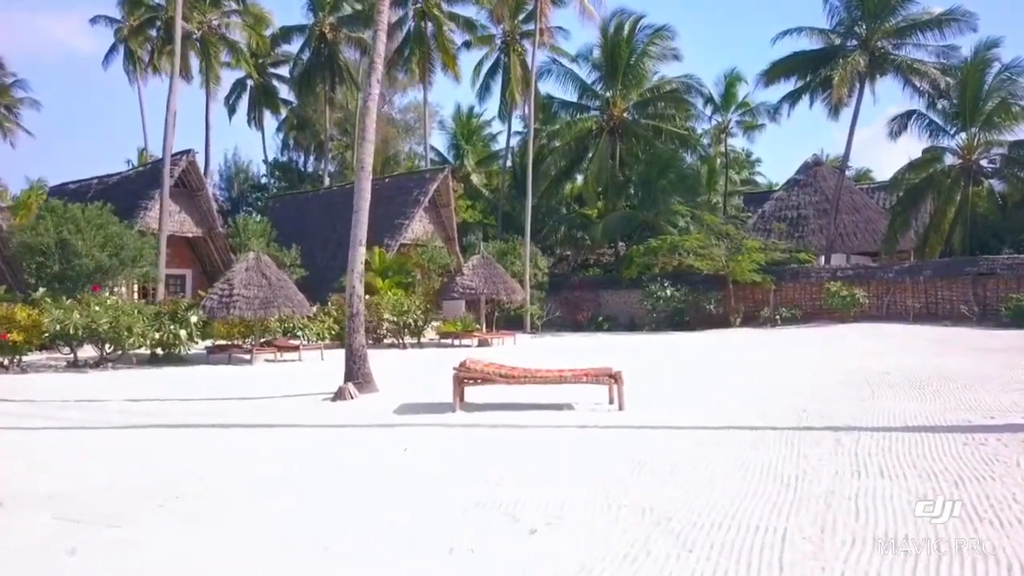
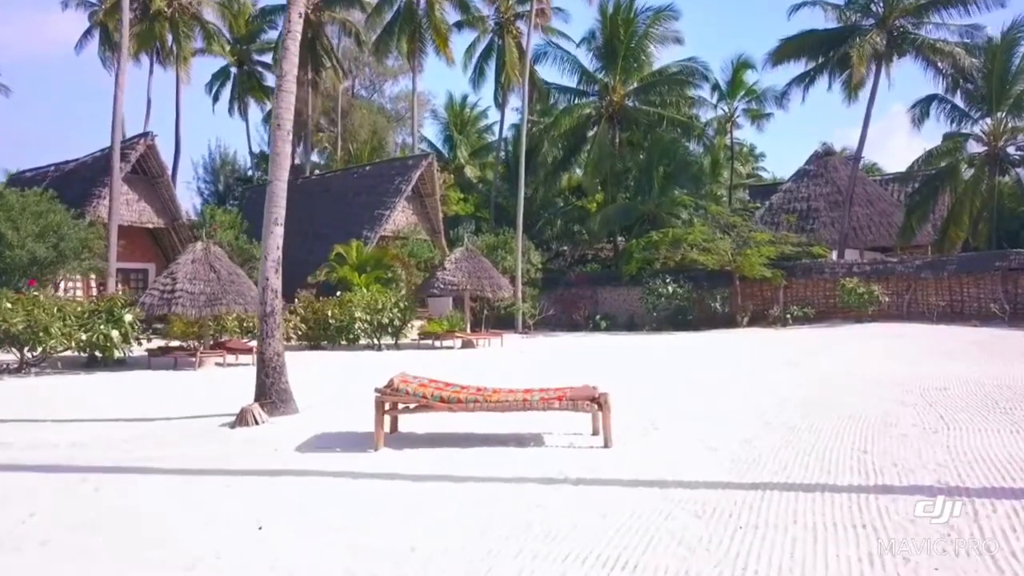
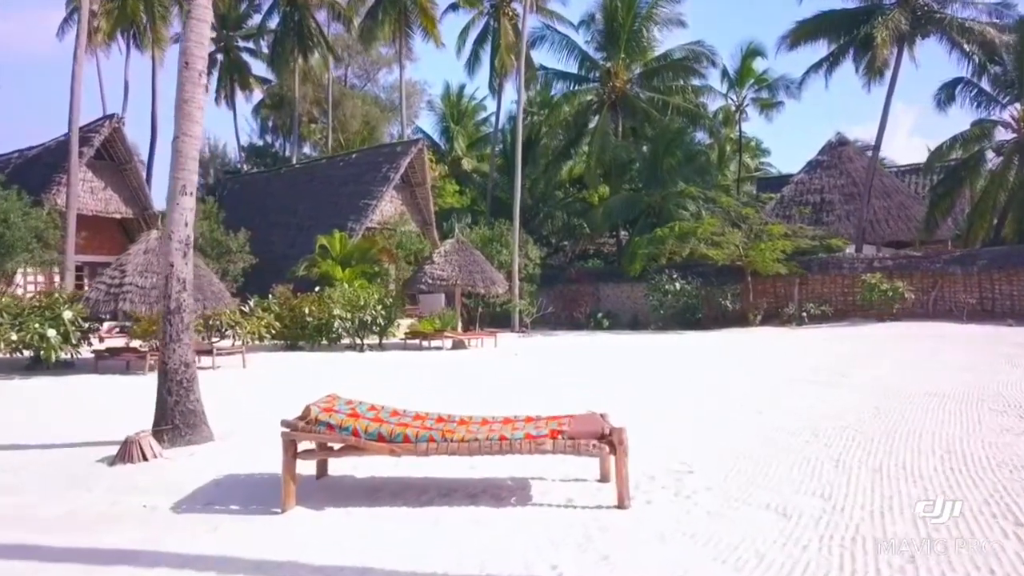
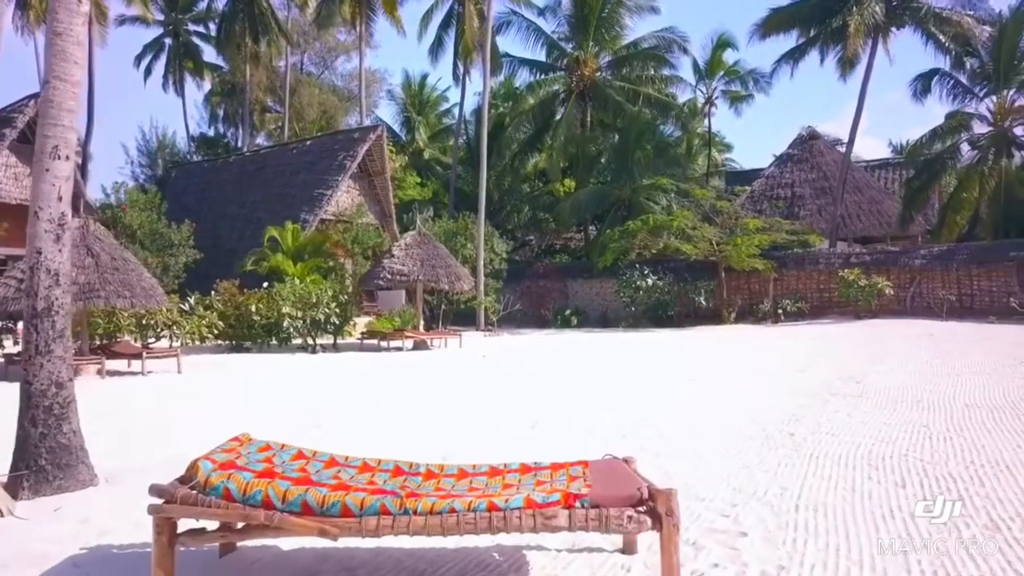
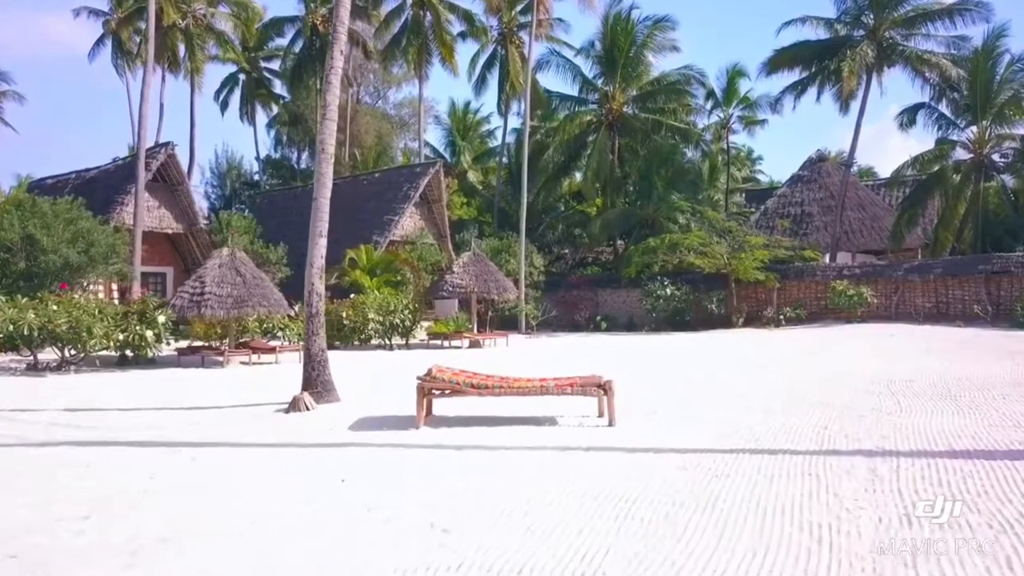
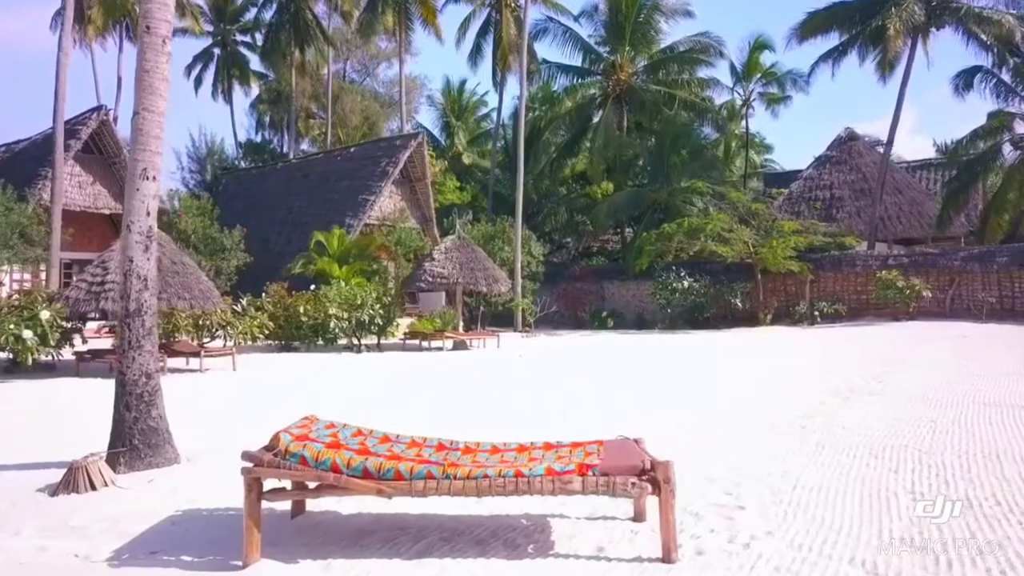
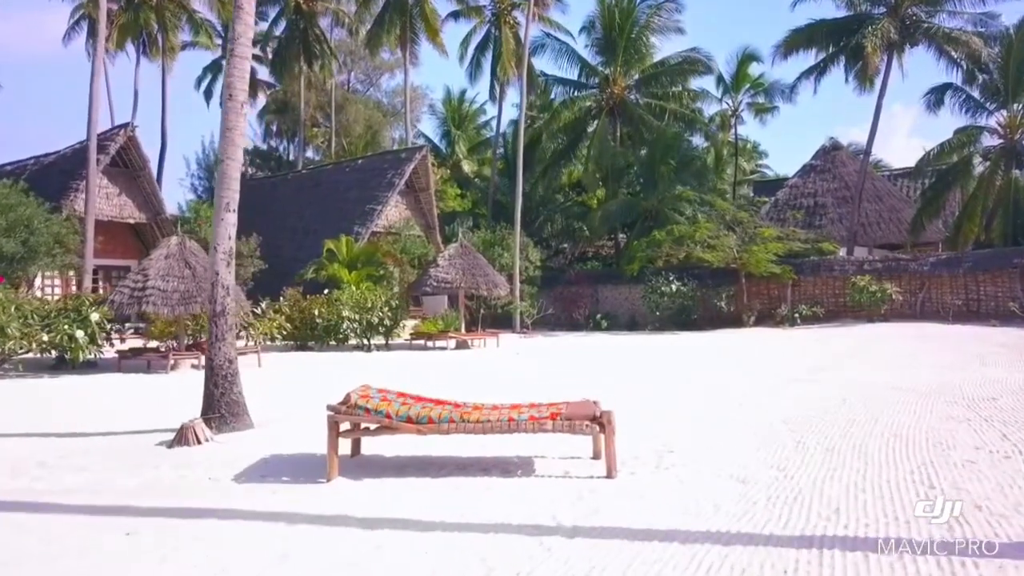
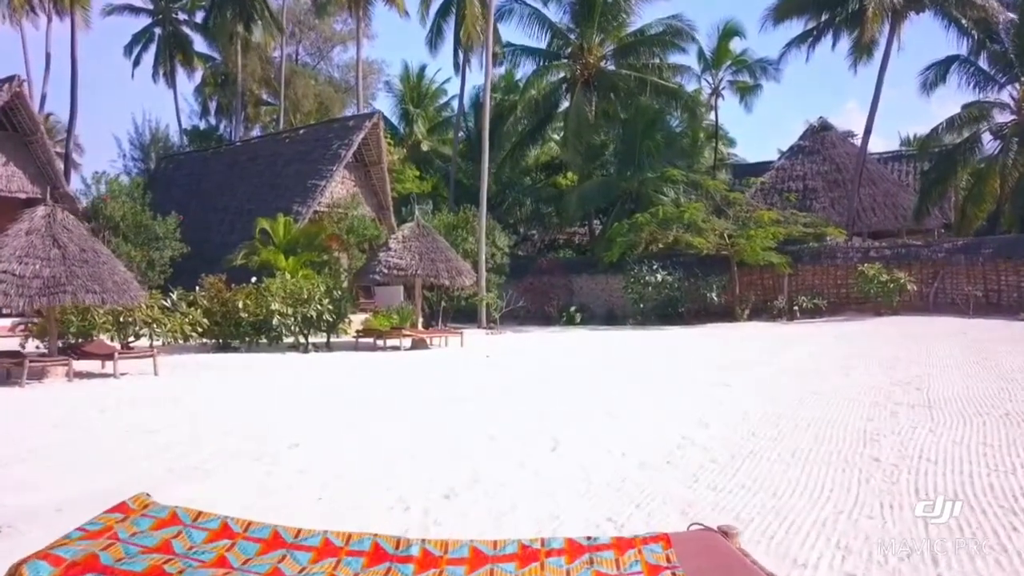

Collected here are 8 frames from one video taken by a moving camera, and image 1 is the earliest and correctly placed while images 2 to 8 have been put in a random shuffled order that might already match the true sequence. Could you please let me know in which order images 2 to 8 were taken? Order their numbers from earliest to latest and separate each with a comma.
5, 2, 7, 3, 6, 4, 8
